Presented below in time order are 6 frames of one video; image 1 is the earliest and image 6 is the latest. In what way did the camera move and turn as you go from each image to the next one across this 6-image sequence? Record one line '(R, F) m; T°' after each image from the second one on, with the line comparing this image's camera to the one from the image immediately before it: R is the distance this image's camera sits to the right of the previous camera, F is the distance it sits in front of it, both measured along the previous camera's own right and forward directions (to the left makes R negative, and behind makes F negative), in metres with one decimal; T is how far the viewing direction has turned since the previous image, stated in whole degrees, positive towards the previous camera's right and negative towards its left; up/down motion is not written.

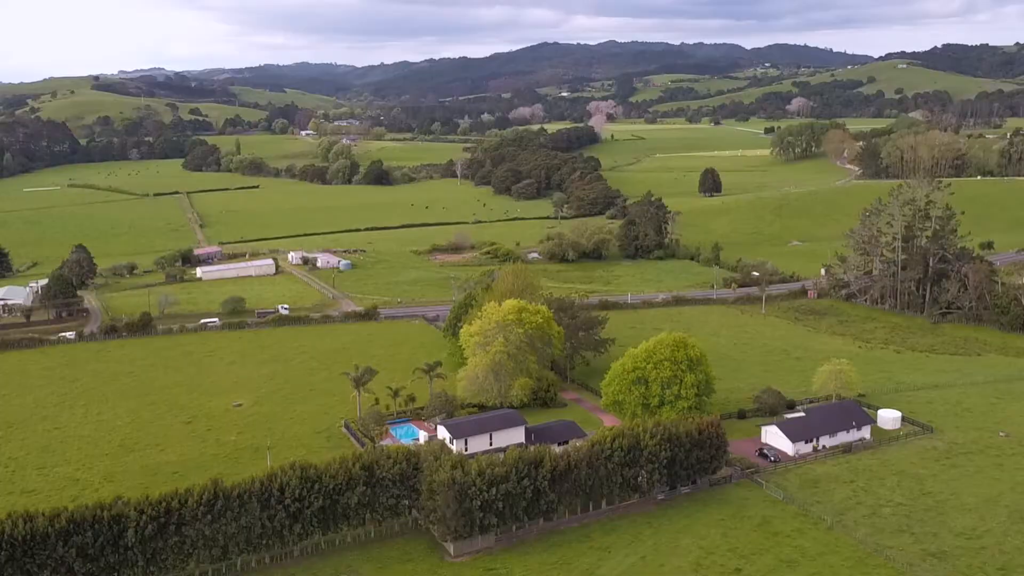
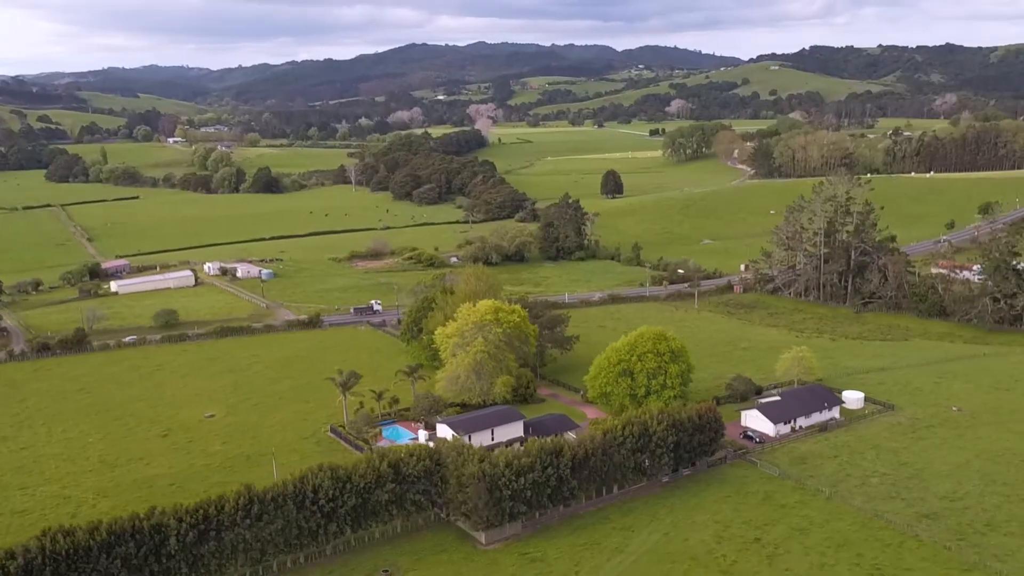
(-5.7, -1.7) m; +7°
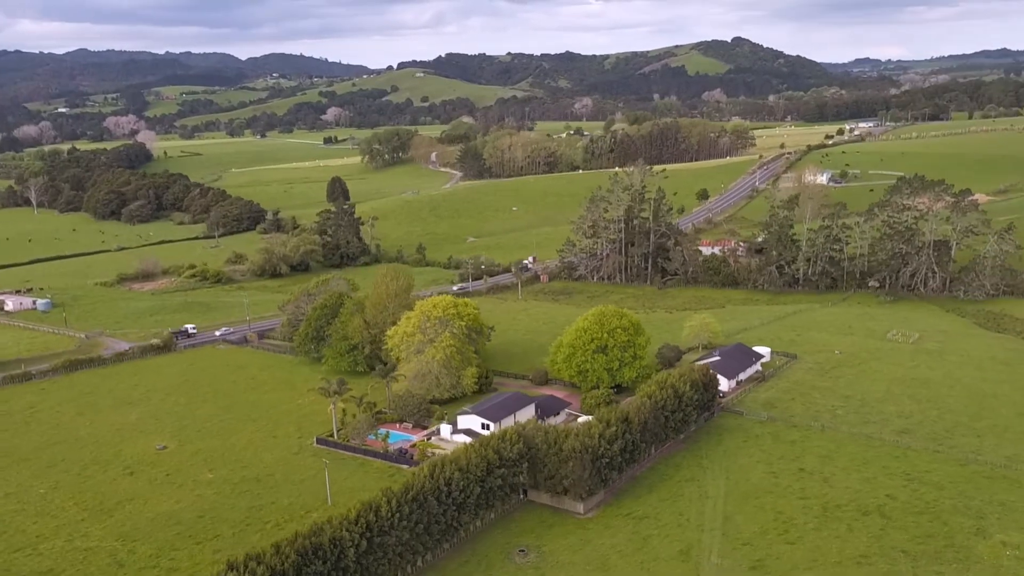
(-20.1, -0.8) m; +22°
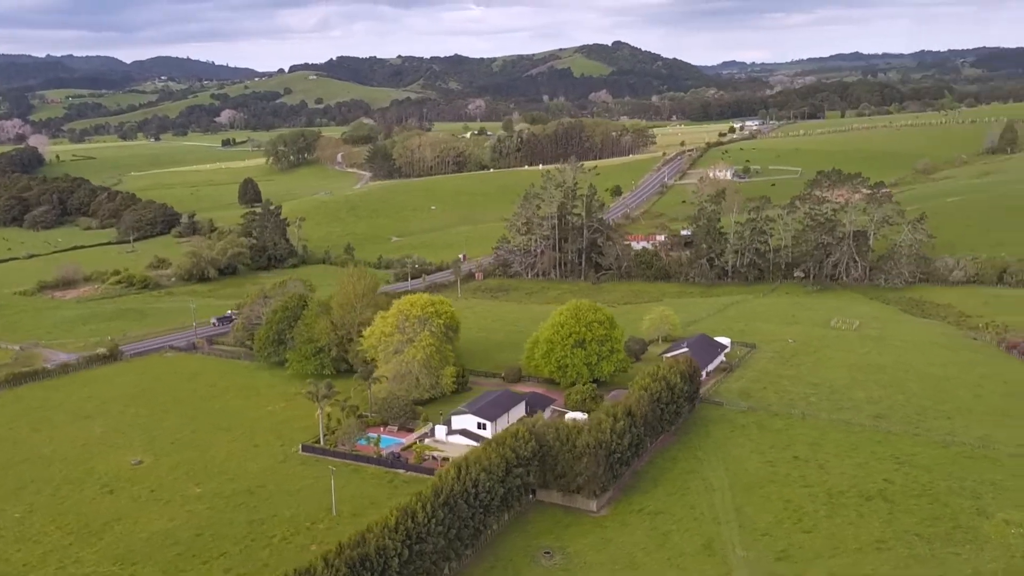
(-5.8, -0.8) m; +7°
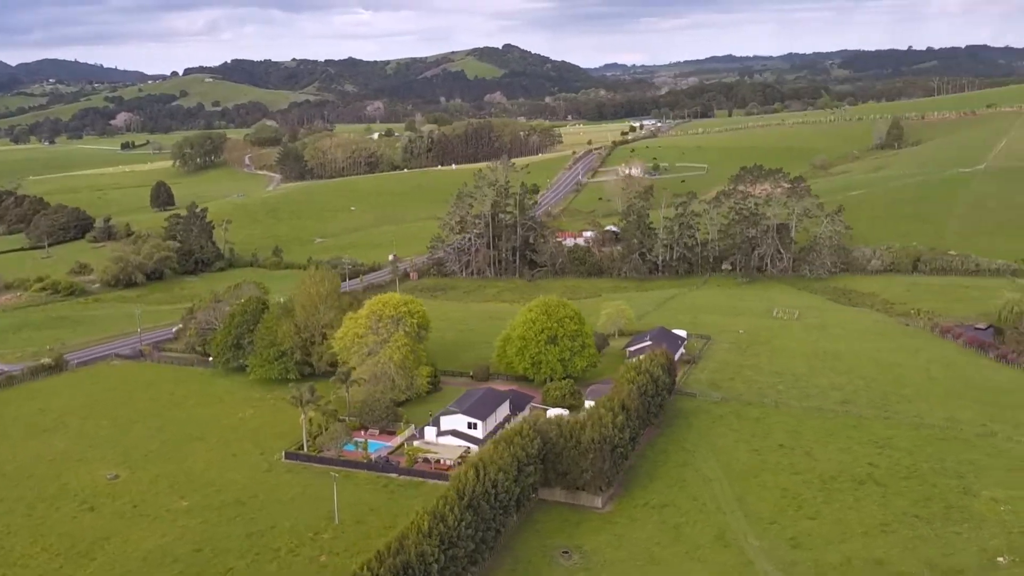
(-5.3, -1.1) m; +6°
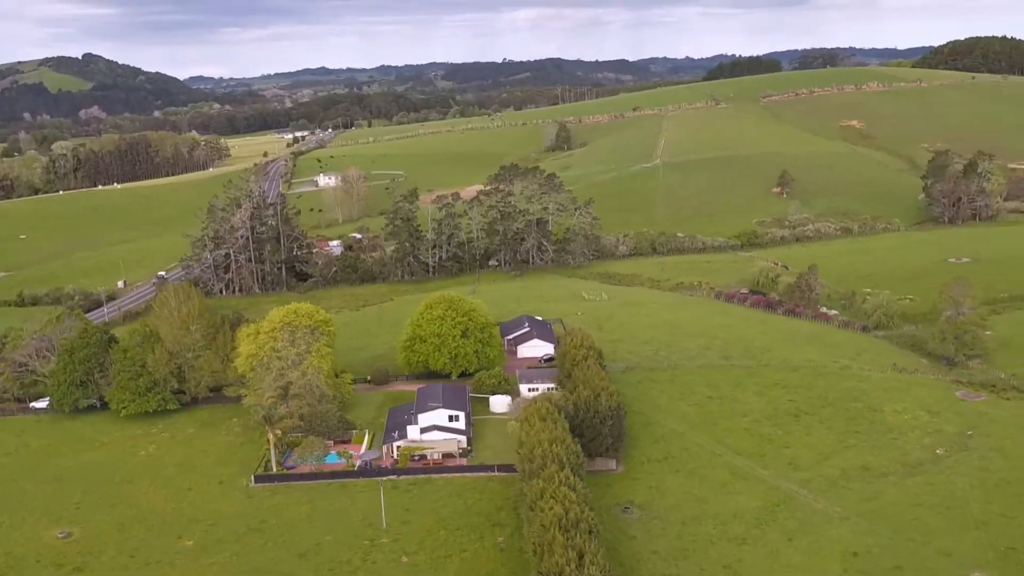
(-22.0, +1.0) m; +24°
